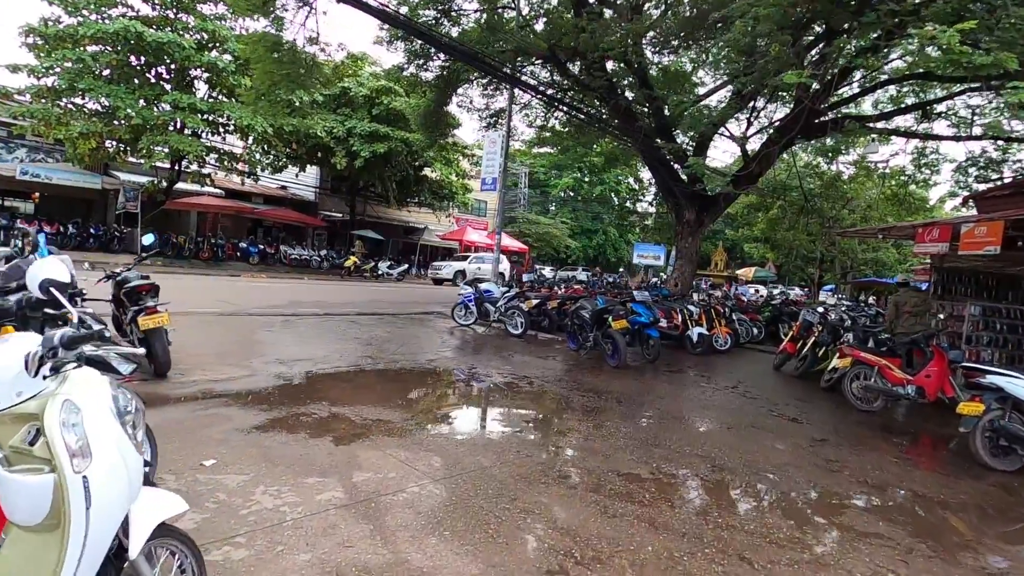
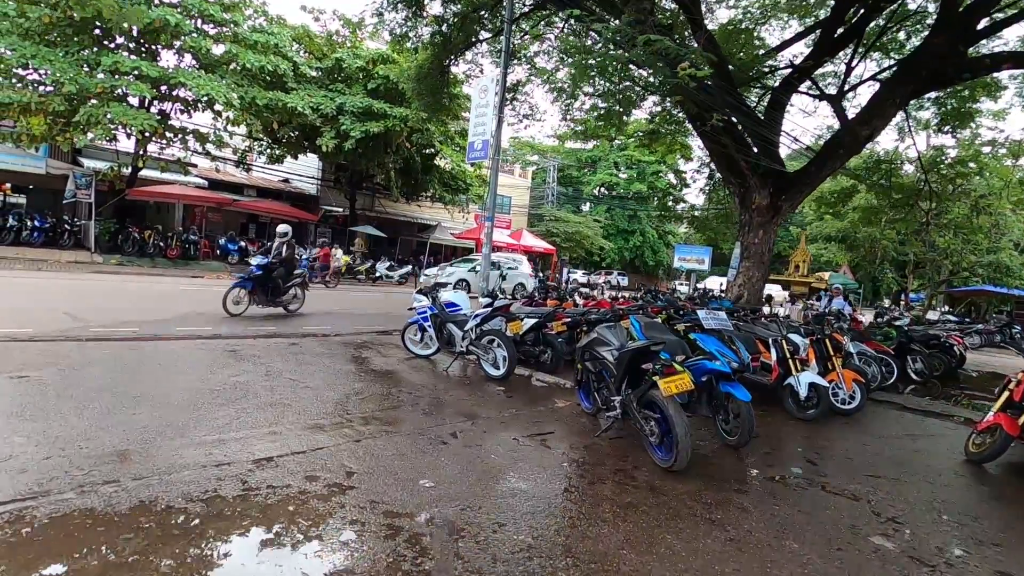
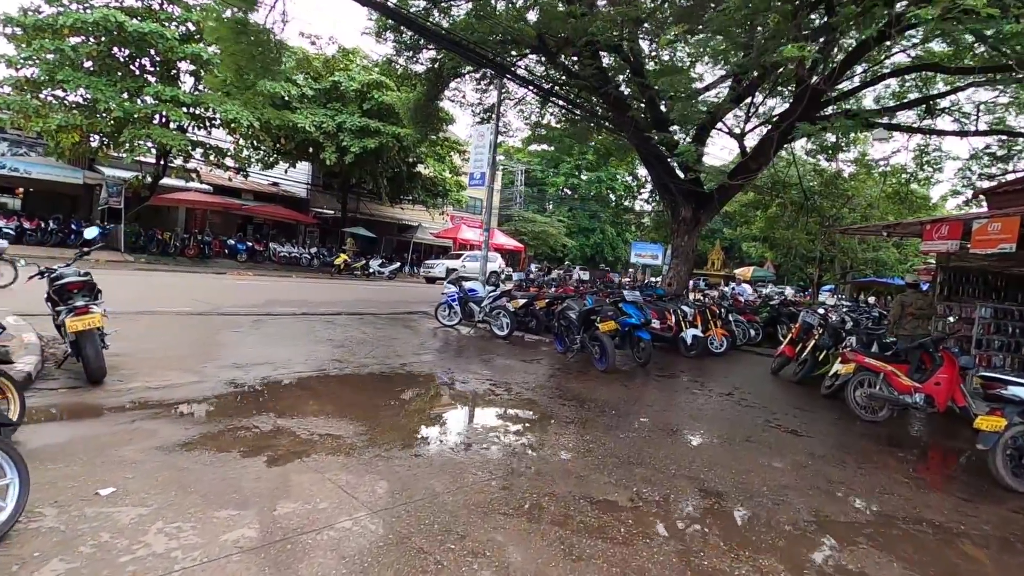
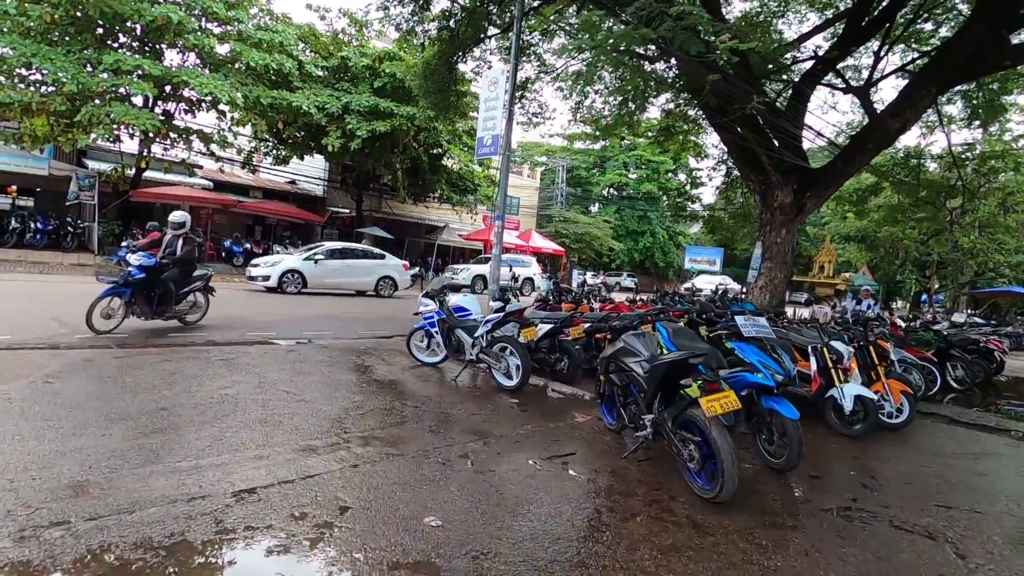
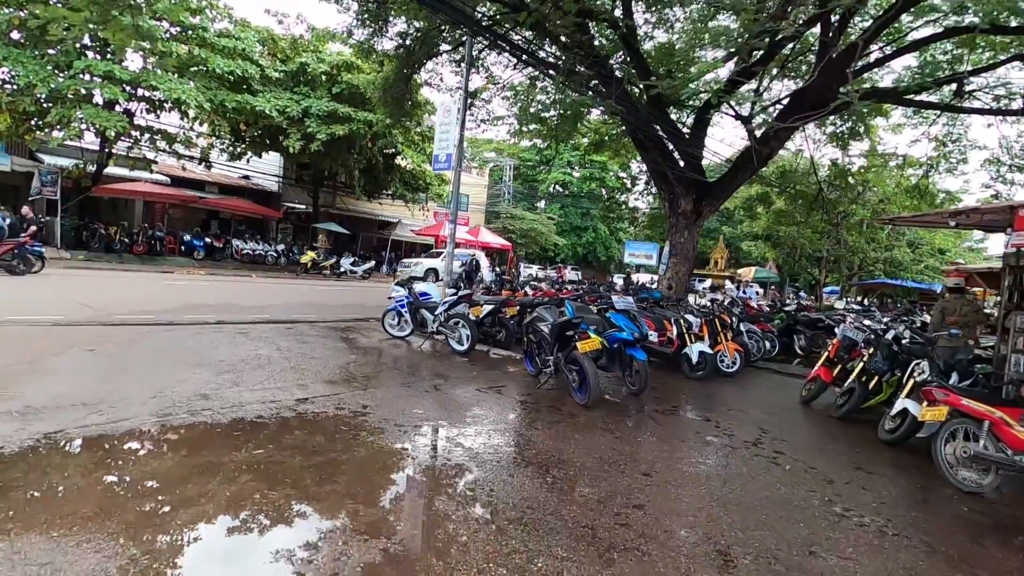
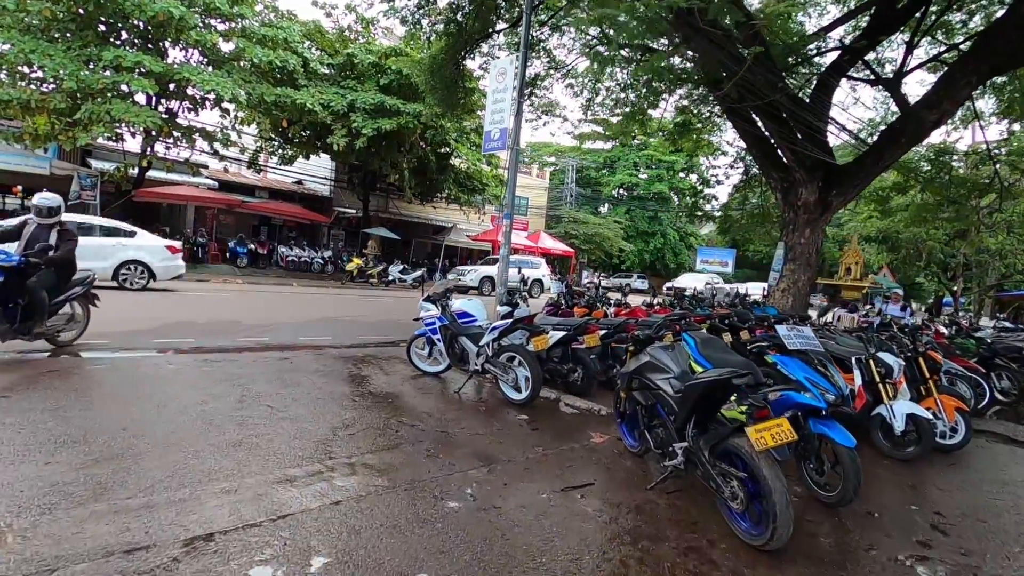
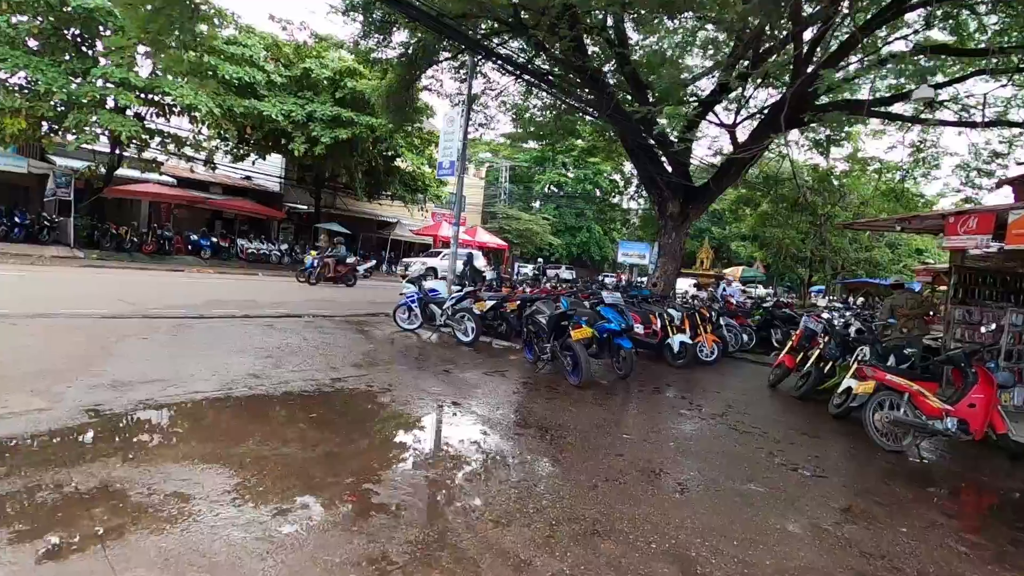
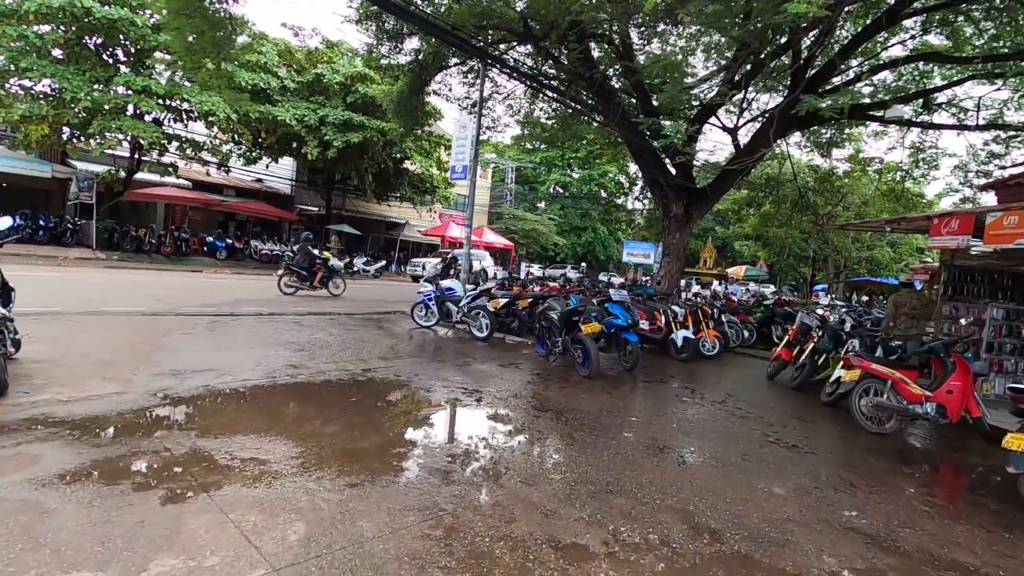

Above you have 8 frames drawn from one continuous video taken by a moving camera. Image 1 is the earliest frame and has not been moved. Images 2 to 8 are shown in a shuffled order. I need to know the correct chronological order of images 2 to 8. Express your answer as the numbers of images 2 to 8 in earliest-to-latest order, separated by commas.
3, 8, 7, 5, 2, 4, 6
